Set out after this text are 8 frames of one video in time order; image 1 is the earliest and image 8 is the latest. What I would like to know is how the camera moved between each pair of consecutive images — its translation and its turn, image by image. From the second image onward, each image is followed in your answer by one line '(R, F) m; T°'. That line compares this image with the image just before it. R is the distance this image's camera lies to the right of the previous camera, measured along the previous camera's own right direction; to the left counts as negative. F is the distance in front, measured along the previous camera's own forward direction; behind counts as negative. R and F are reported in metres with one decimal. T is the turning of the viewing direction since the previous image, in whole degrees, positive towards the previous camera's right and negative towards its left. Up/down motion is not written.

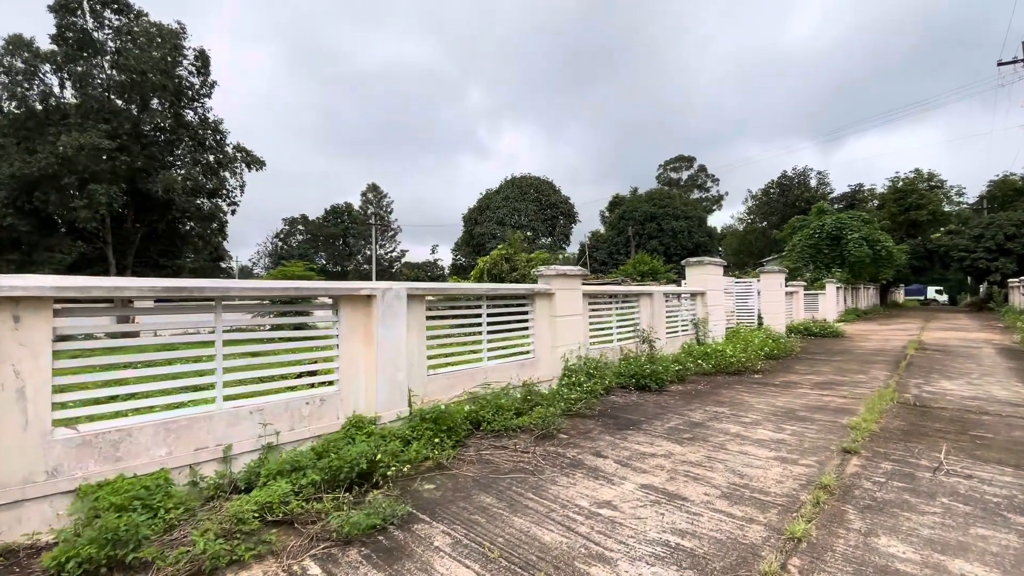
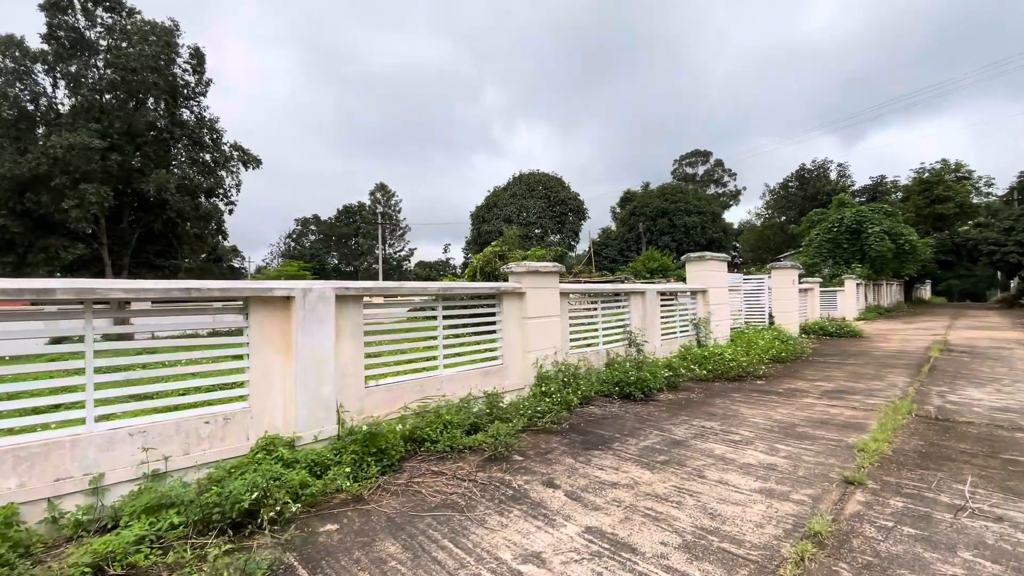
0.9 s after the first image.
(+0.5, +0.5) m; -2°
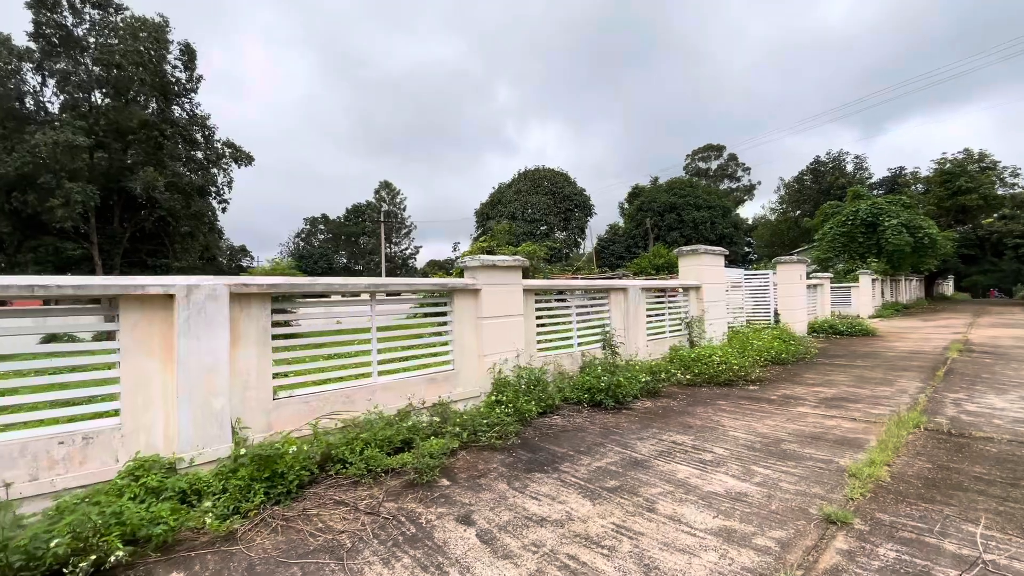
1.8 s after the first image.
(+0.5, +0.5) m; -2°
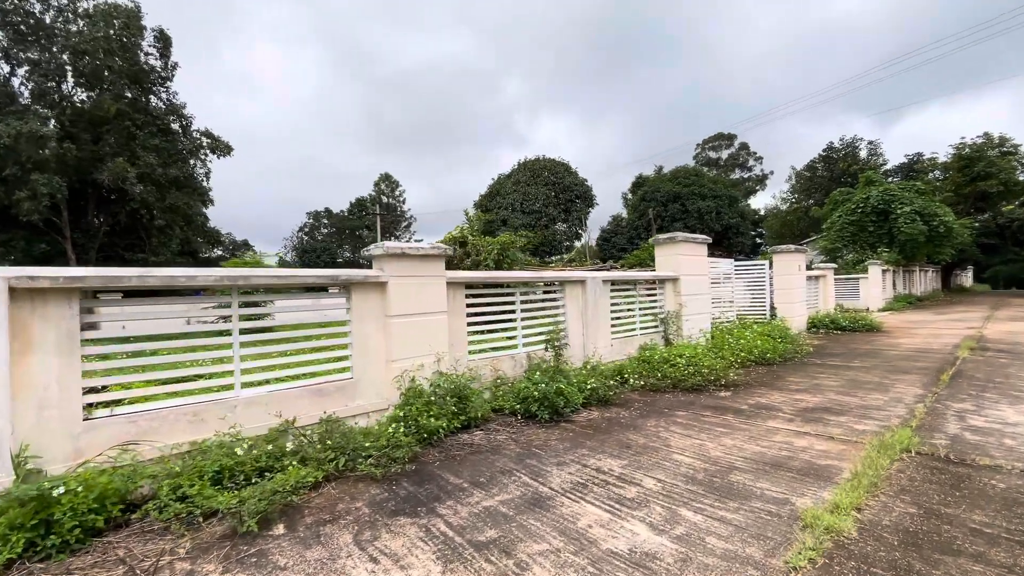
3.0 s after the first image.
(+0.7, +0.7) m; -1°
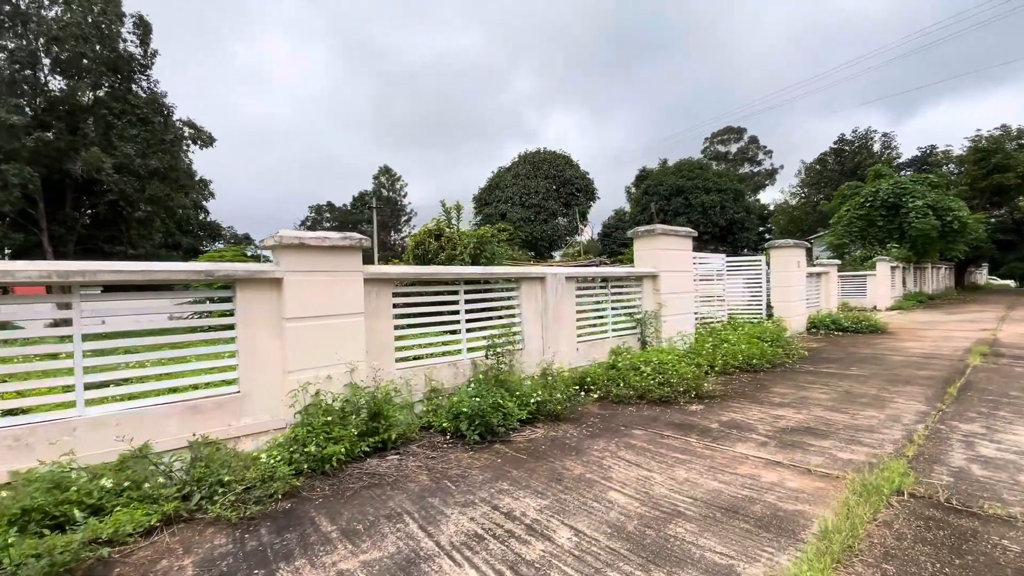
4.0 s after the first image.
(+0.5, +0.6) m; -1°
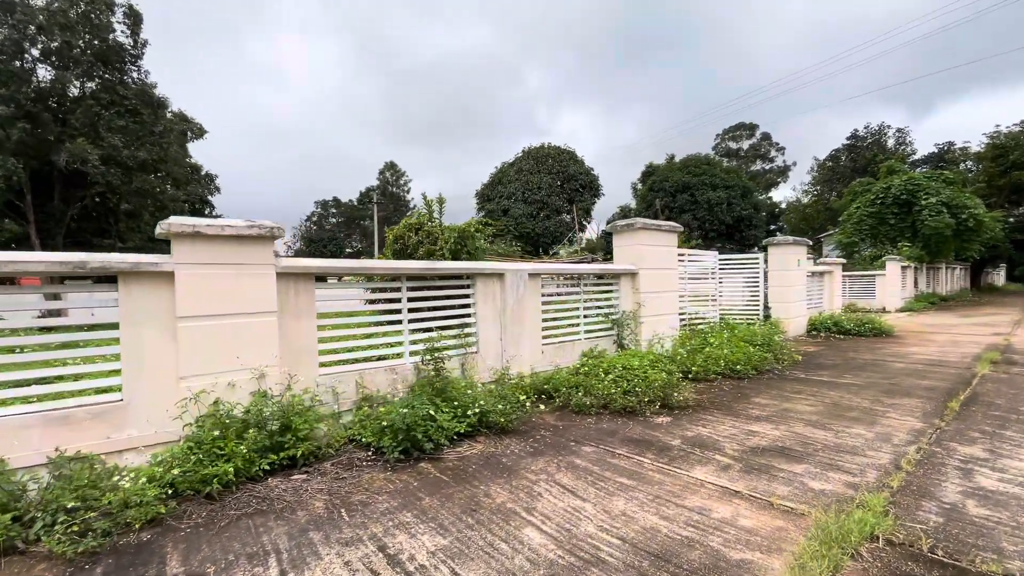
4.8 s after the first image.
(+0.5, +0.4) m; -1°
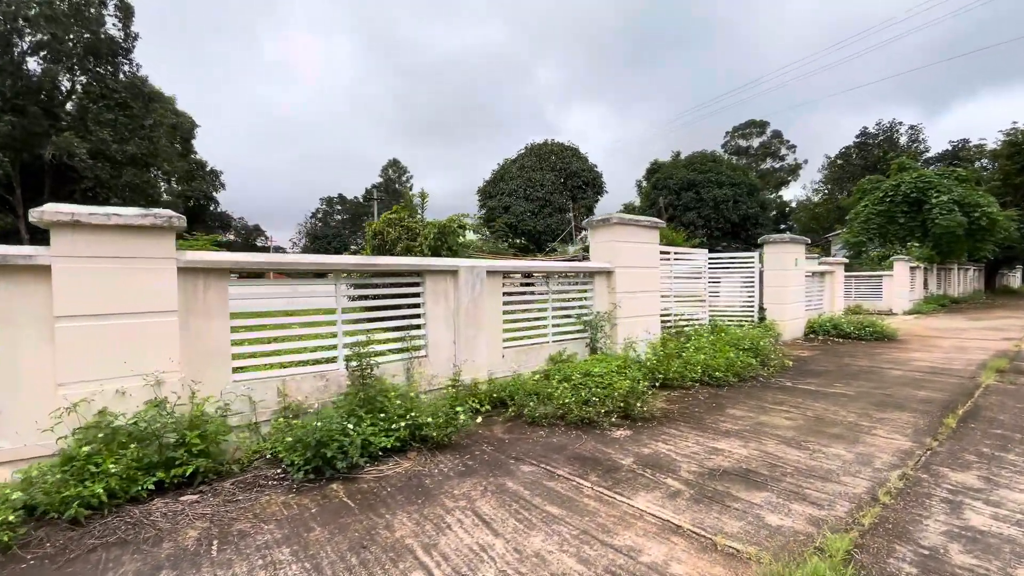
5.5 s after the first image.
(+0.4, +0.3) m; -1°
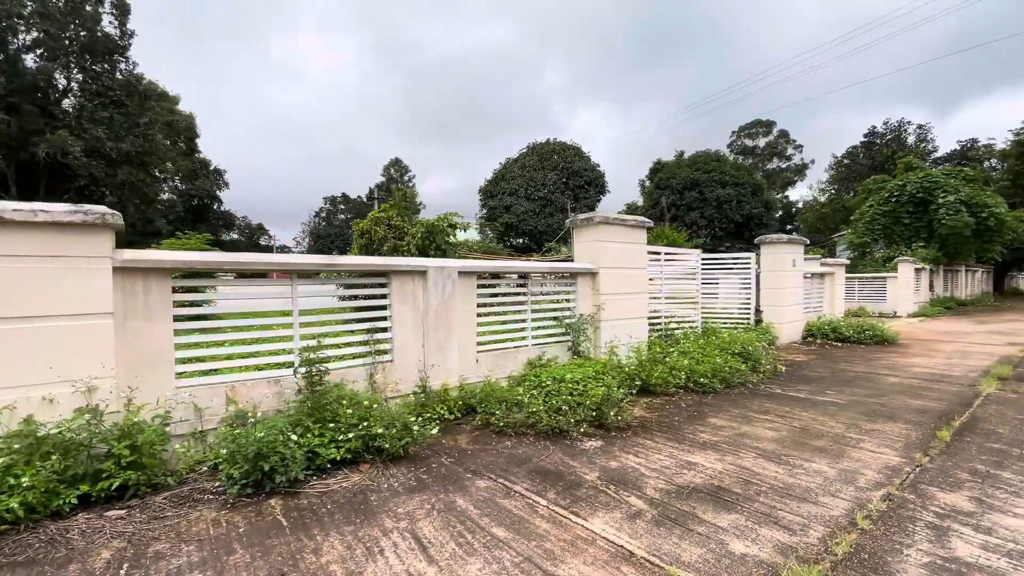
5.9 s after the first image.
(+0.2, +0.2) m; -1°
